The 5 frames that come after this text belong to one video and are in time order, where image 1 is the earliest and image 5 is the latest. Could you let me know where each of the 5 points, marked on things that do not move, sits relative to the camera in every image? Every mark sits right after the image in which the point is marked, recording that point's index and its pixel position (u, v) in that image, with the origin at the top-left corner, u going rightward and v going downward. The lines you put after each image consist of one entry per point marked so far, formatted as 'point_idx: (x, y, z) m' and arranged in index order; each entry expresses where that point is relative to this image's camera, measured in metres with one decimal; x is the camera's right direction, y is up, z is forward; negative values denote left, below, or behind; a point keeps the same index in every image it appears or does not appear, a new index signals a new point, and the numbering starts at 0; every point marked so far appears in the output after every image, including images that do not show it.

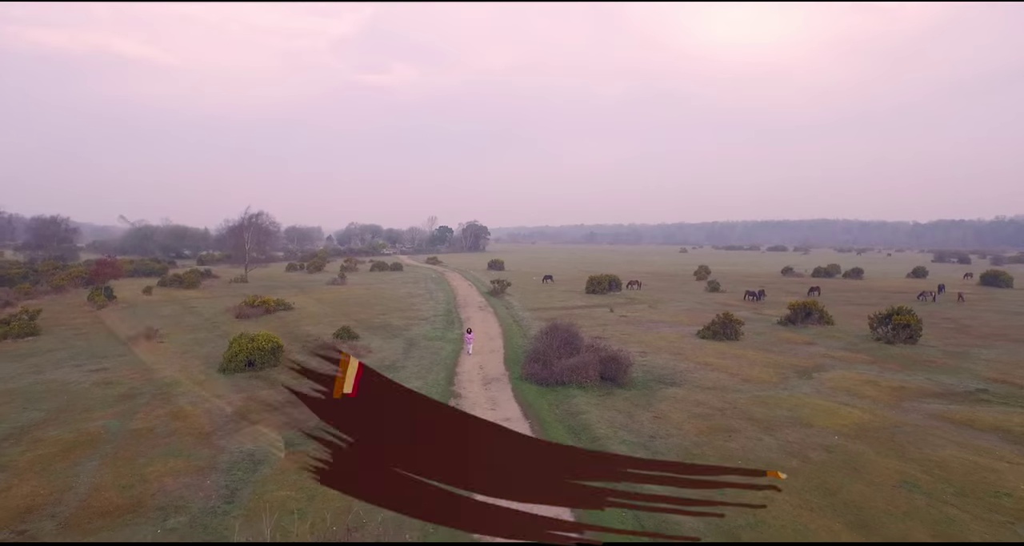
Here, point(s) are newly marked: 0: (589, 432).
0: (+8.0, -16.5, +15.7) m
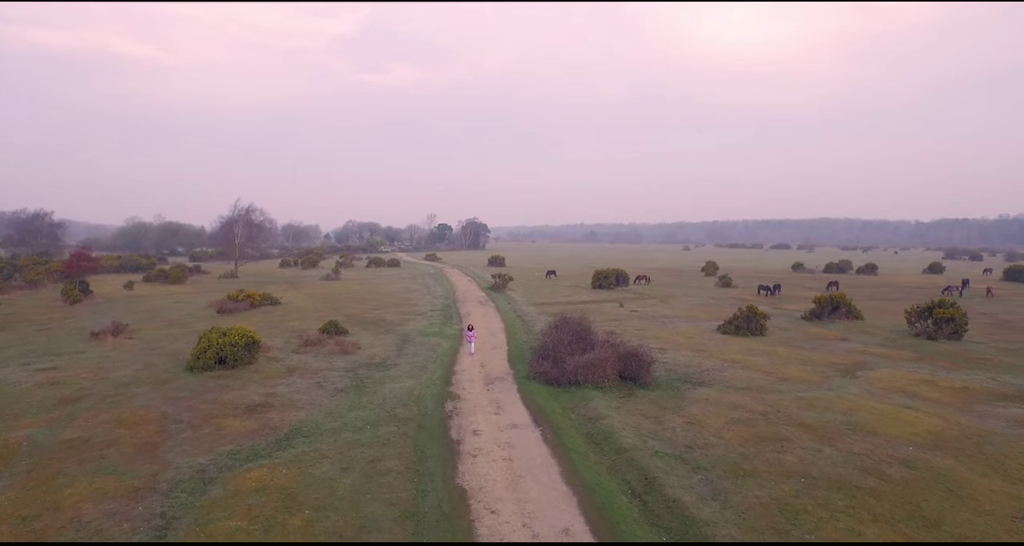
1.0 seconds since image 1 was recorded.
0: (+8.8, -14.6, +13.2) m
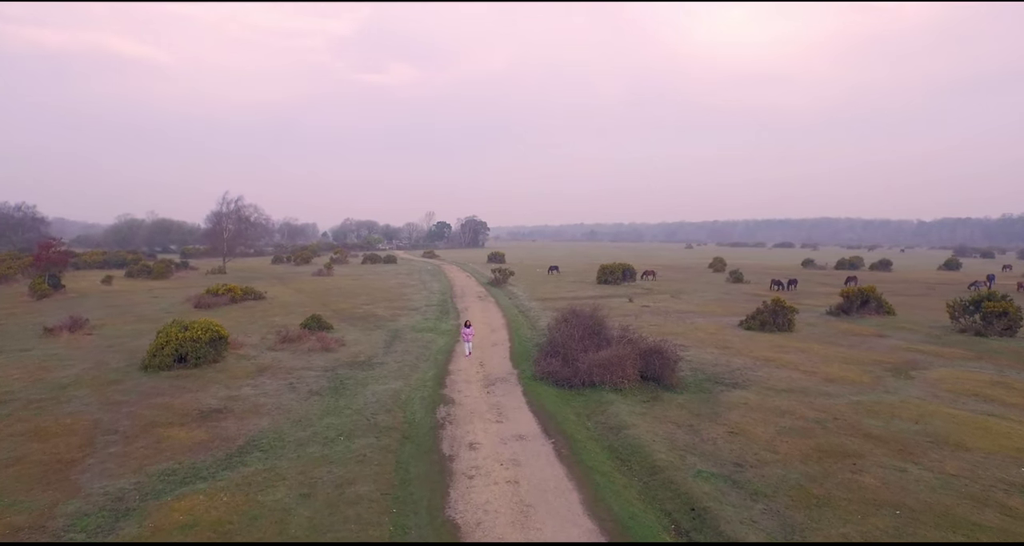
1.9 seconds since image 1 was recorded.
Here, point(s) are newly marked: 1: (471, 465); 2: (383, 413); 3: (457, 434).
0: (+9.2, -12.9, +10.7) m
1: (-2.9, -13.2, +10.4) m
2: (-11.5, -12.5, +13.5) m
3: (-4.4, -12.7, +12.0) m
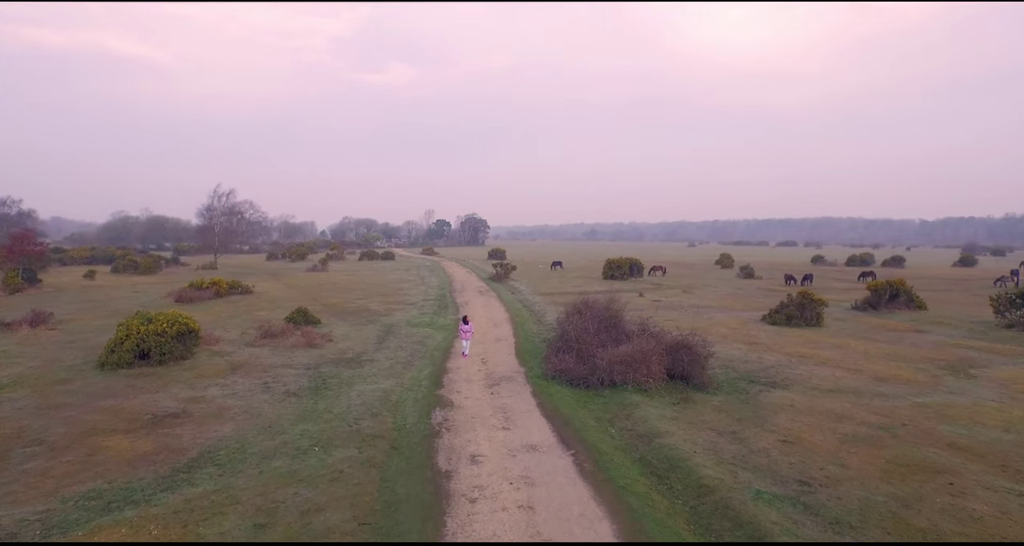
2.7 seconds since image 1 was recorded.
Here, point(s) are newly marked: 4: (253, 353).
0: (+9.8, -11.4, +8.7) m
1: (-2.2, -11.7, +8.4) m
2: (-10.9, -11.0, +11.4) m
3: (-3.7, -11.2, +10.0) m
4: (-31.0, -9.5, +18.1) m
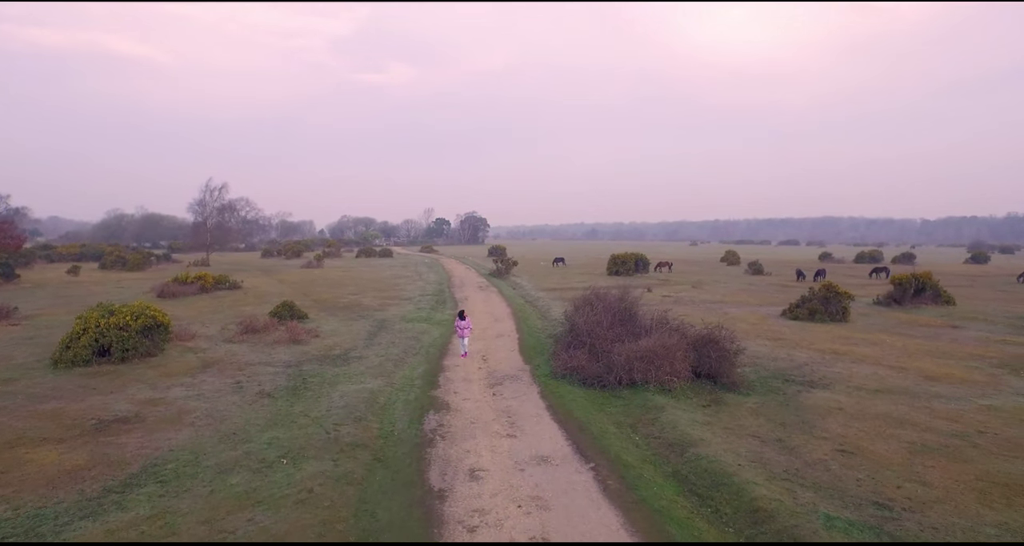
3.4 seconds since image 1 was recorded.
0: (+10.2, -10.2, +7.1) m
1: (-1.8, -10.5, +6.8) m
2: (-10.5, -9.7, +9.8) m
3: (-3.3, -10.0, +8.3) m
4: (-30.6, -8.3, +16.4) m
